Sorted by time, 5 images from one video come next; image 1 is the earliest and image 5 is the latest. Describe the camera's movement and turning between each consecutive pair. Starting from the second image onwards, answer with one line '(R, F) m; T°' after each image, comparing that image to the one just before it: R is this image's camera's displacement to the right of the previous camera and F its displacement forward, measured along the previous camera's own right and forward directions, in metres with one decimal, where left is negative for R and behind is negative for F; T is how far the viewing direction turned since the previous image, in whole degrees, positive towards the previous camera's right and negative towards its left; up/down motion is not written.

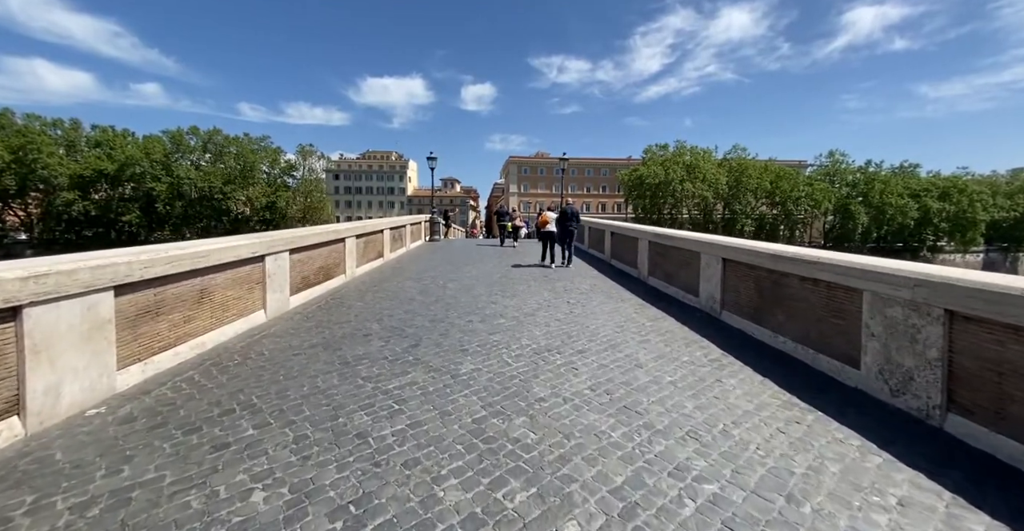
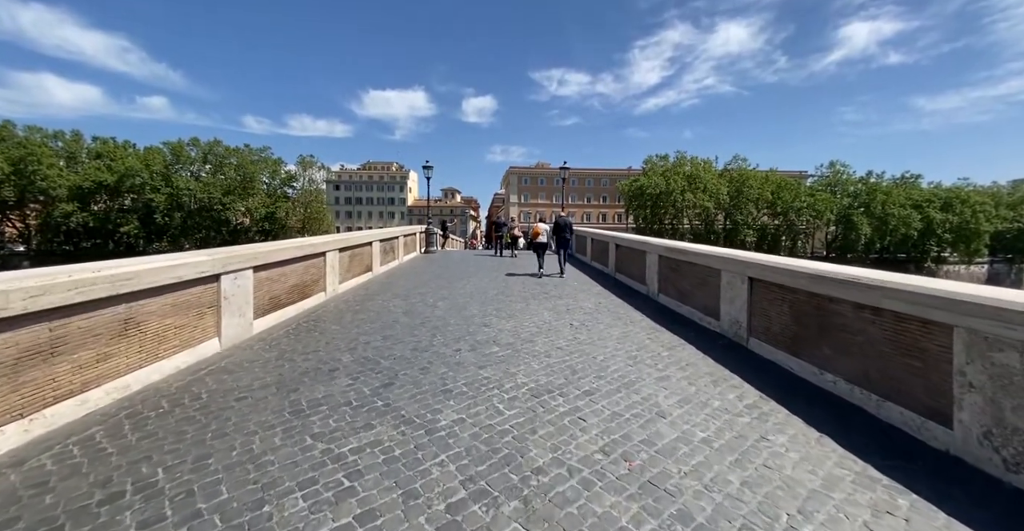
(+0.1, +0.8) m; 0°
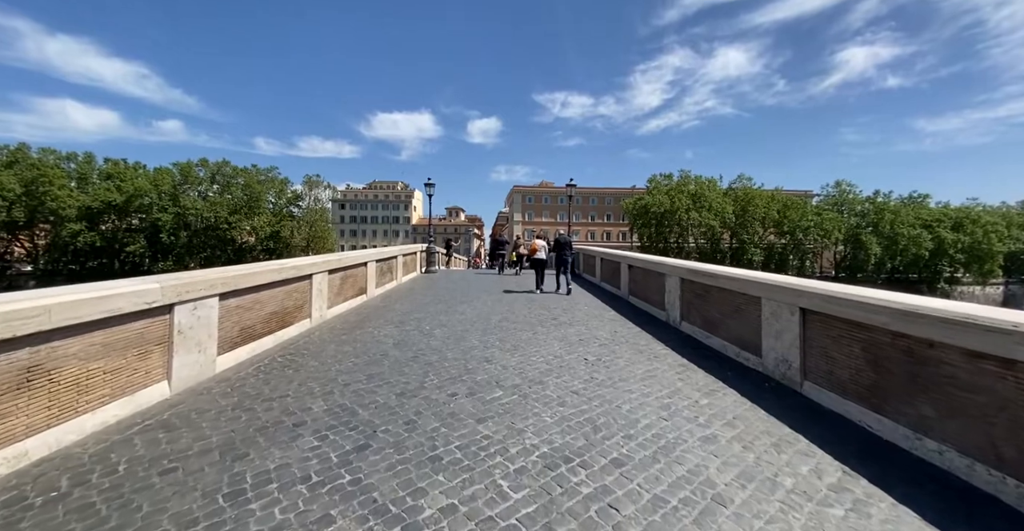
(0.0, +0.8) m; -1°
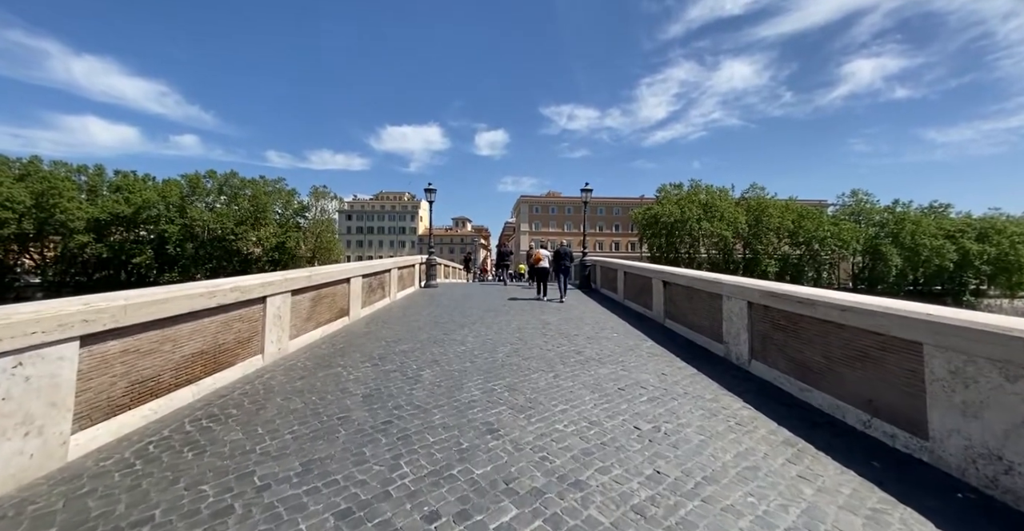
(-0.1, +1.7) m; -1°
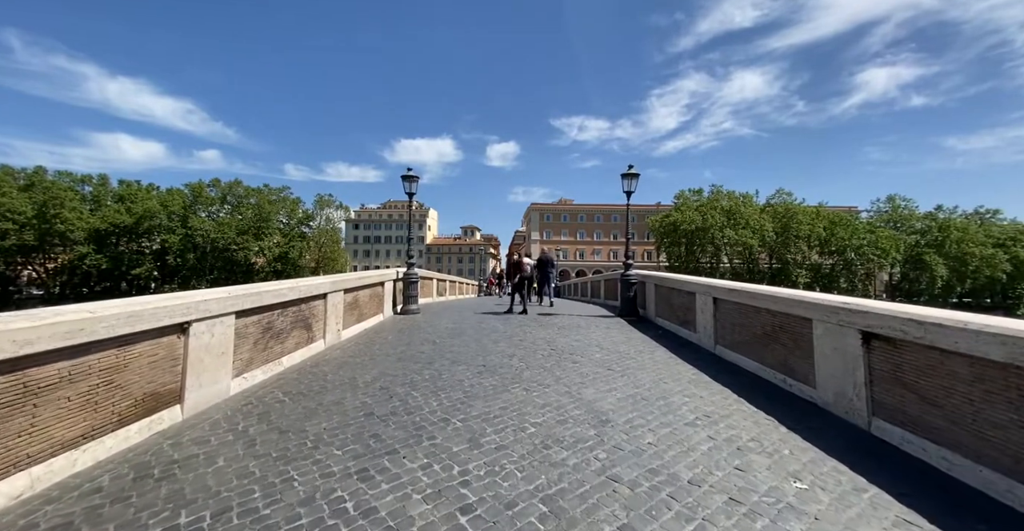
(-0.1, +4.6) m; -2°
